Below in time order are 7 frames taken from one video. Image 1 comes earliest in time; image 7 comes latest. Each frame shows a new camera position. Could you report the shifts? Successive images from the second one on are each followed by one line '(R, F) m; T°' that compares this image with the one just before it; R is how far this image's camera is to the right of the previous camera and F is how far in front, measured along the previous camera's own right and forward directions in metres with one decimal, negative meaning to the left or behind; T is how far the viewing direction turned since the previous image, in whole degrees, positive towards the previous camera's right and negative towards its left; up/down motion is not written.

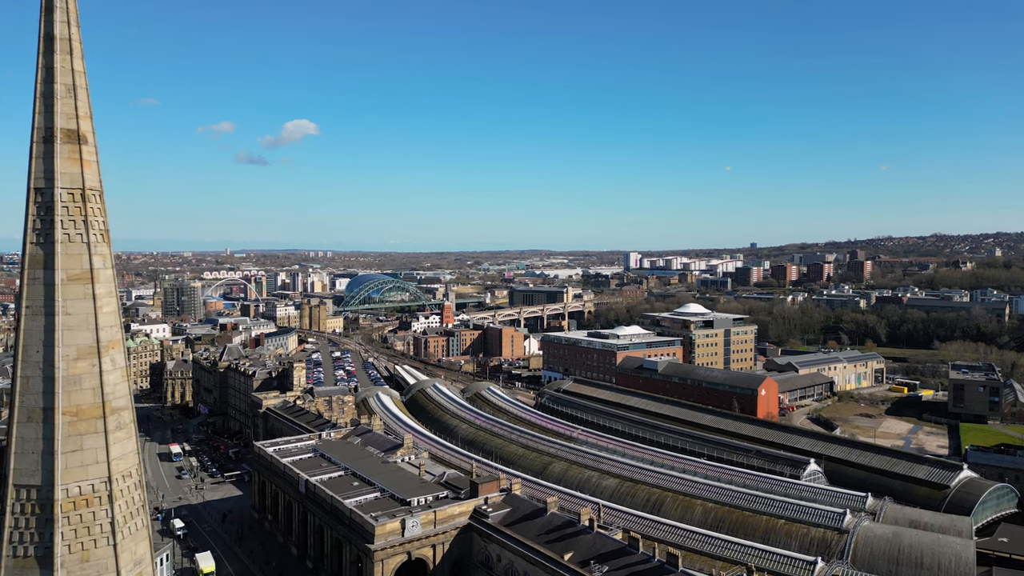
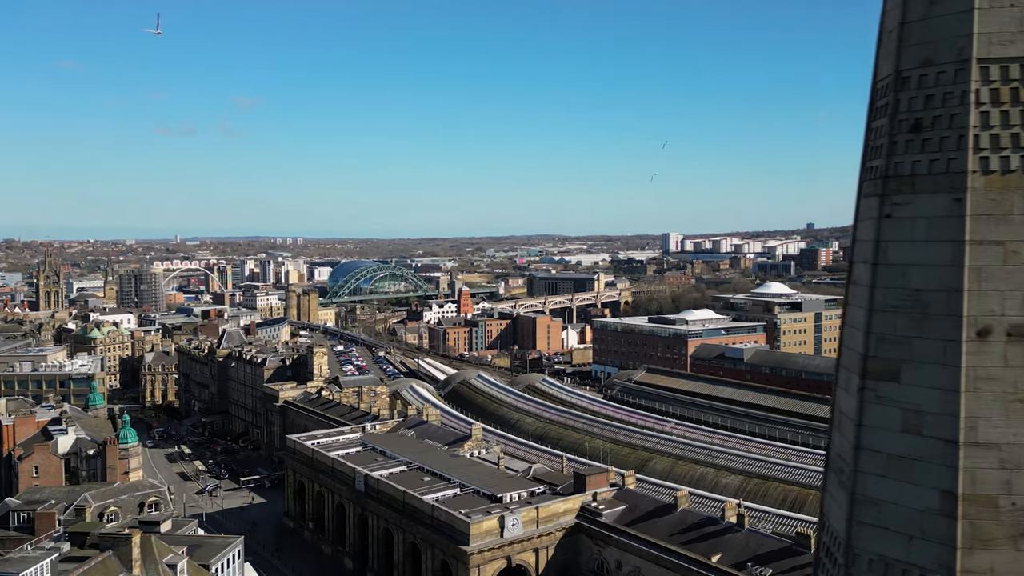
(-7.9, +6.4) m; +4°
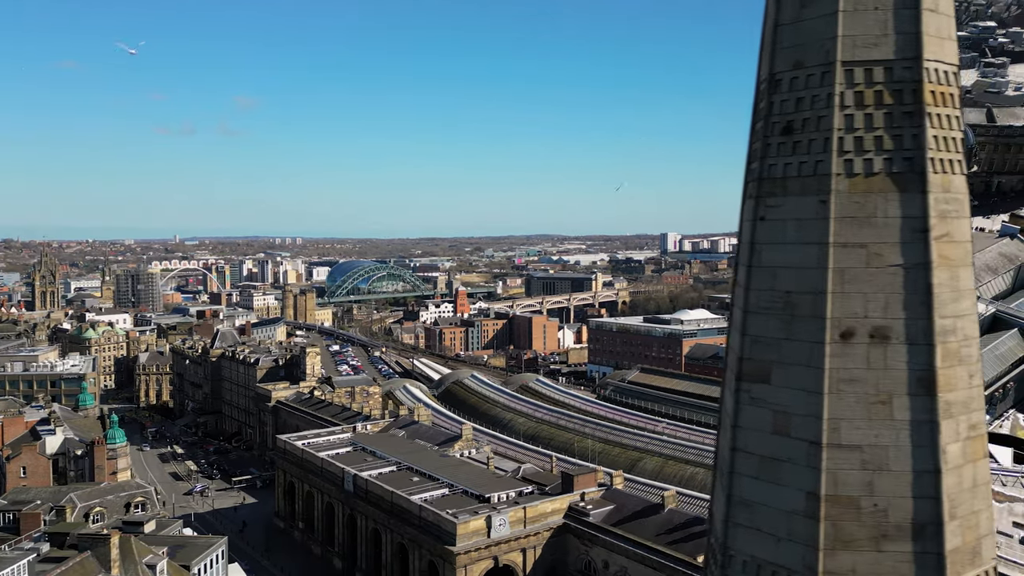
(+0.6, 0.0) m; 0°
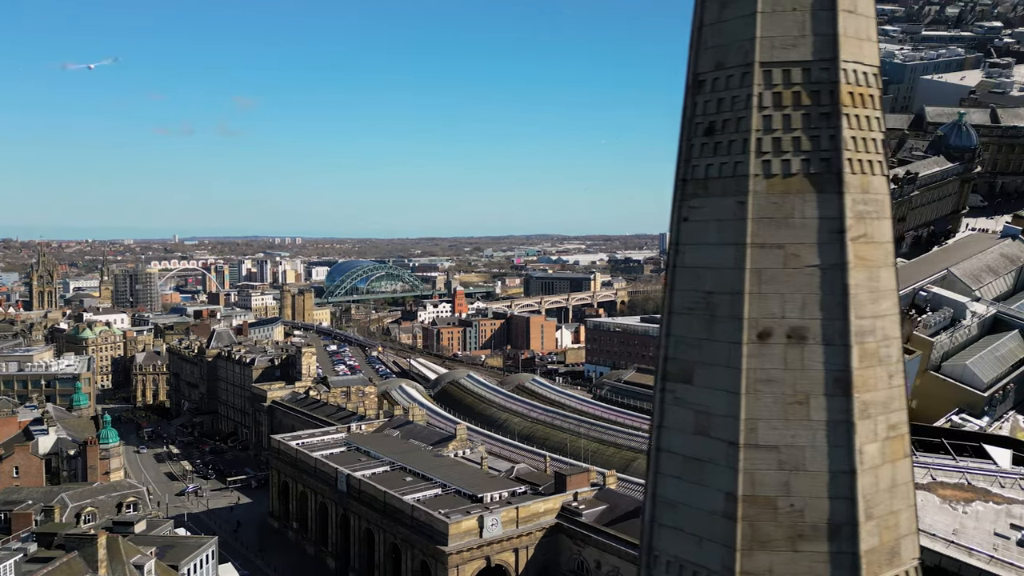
(+0.3, 0.0) m; 0°
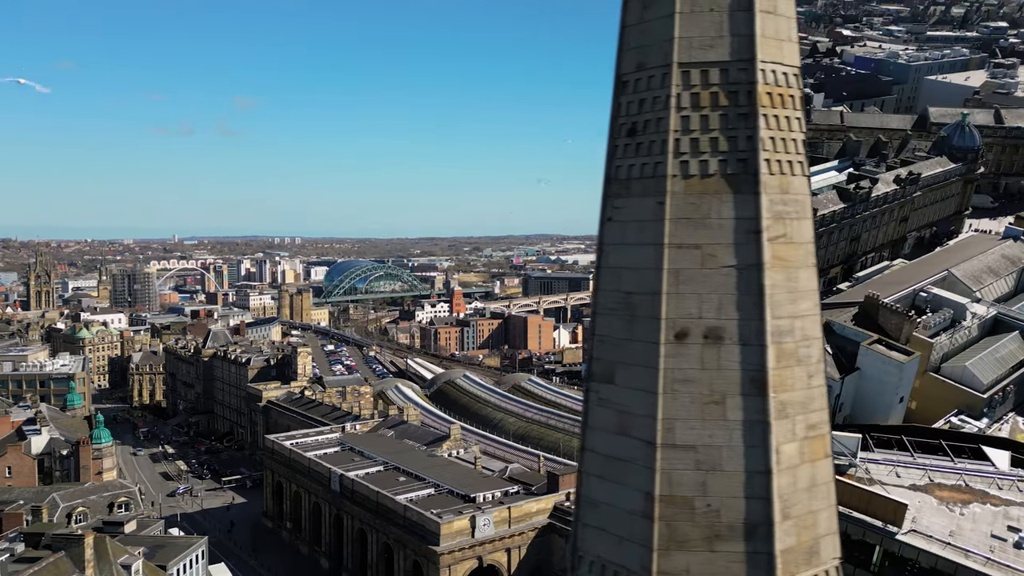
(+0.3, 0.0) m; 0°
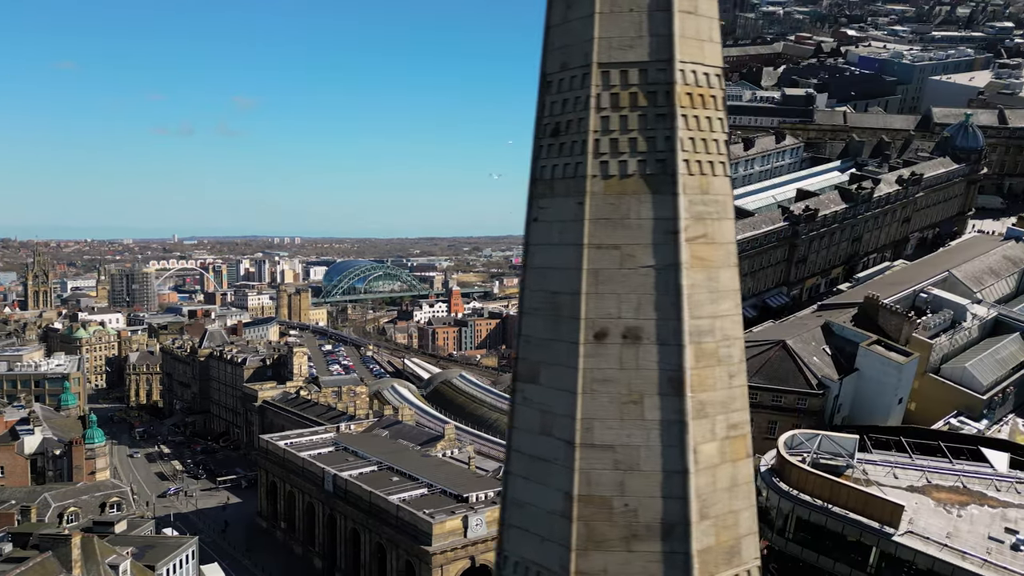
(+0.3, 0.0) m; 0°
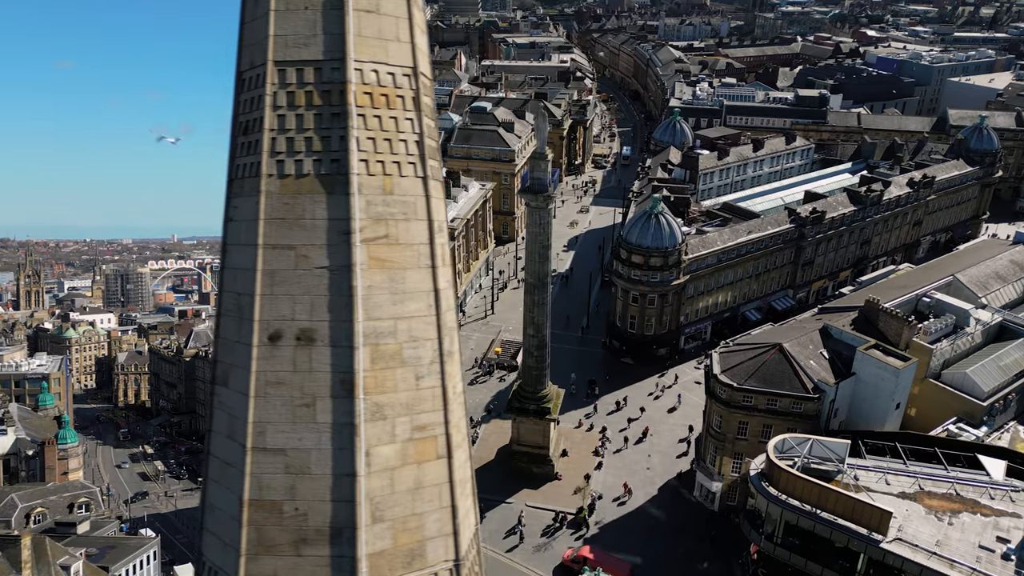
(+1.3, 0.0) m; 0°
